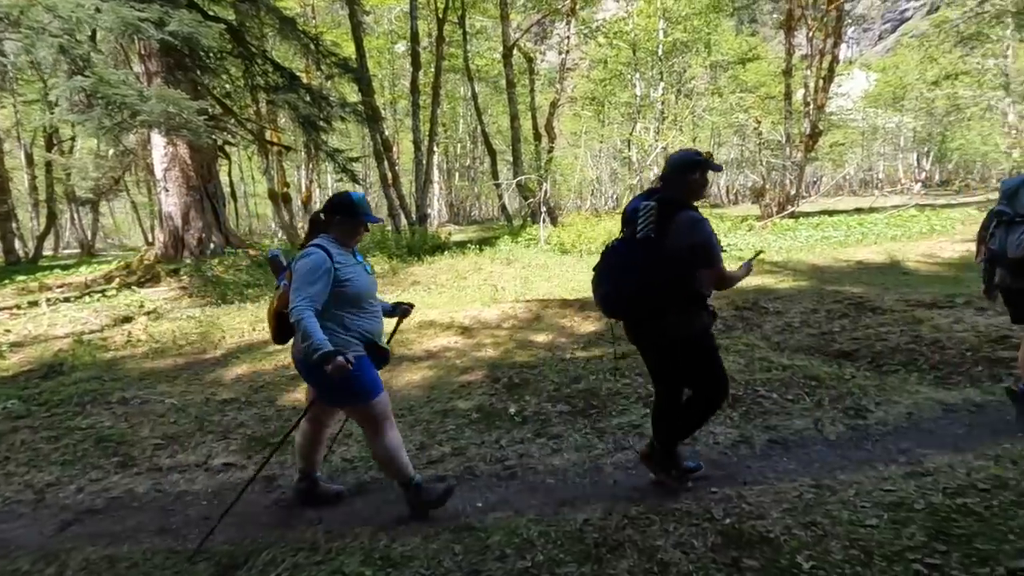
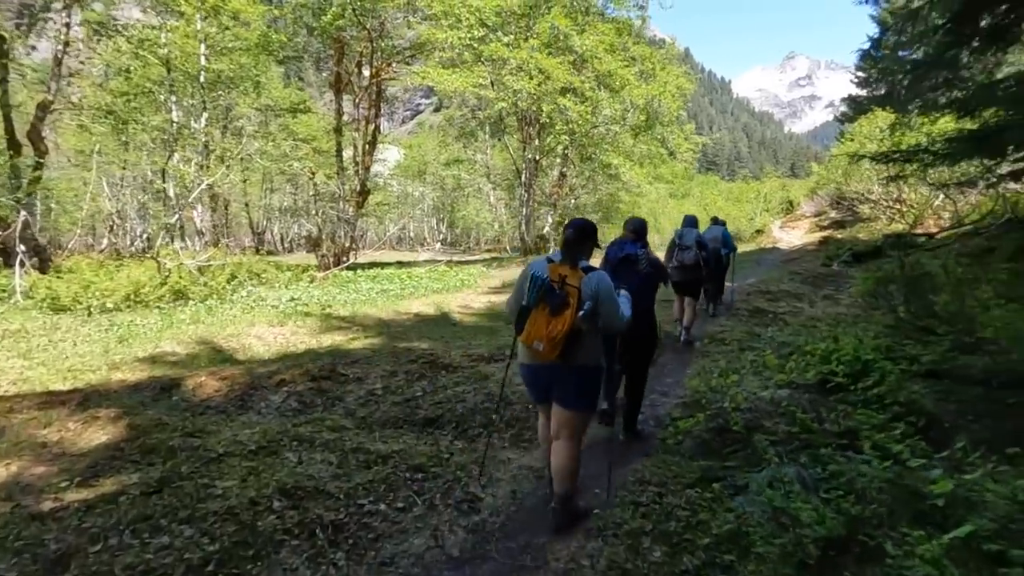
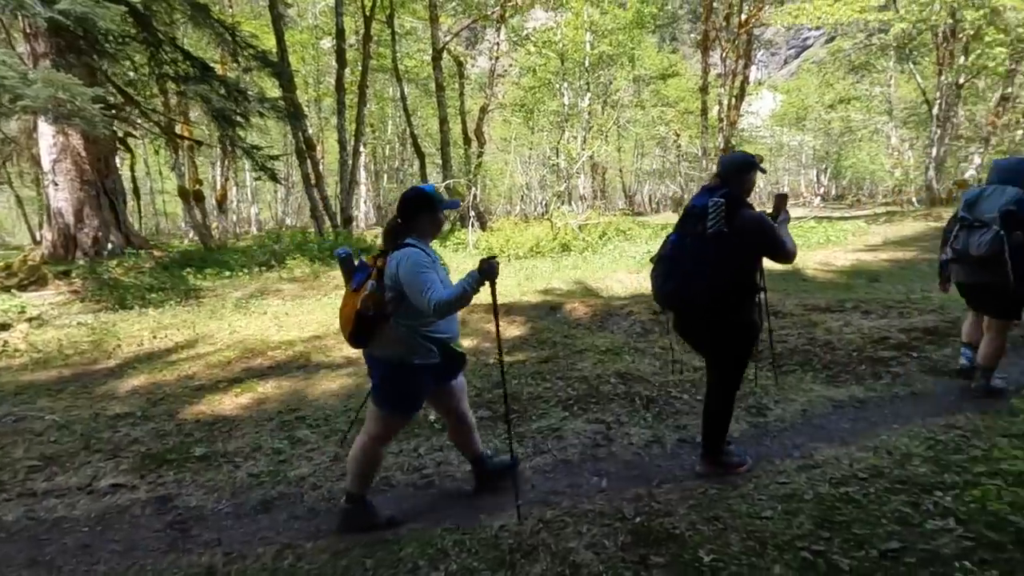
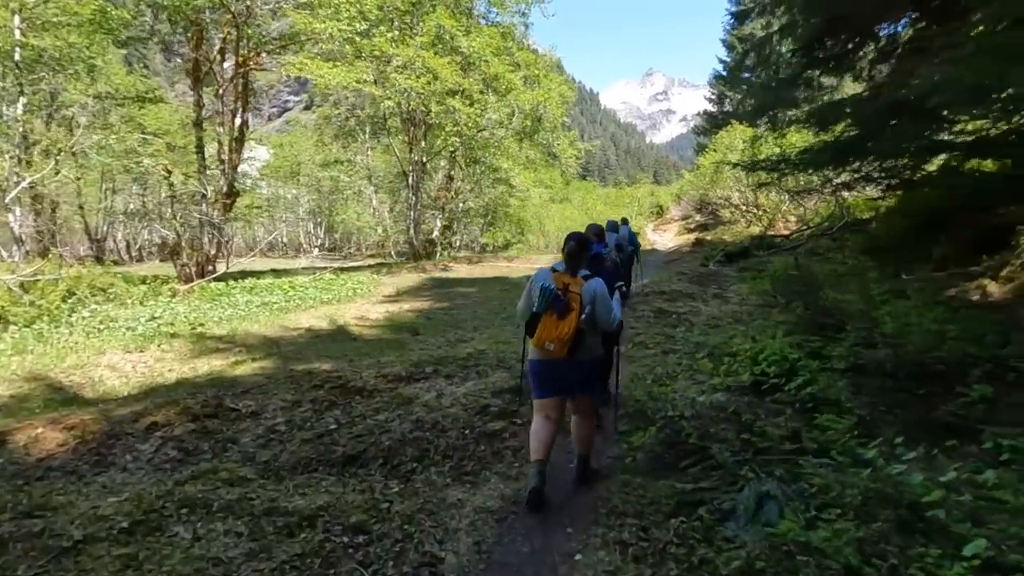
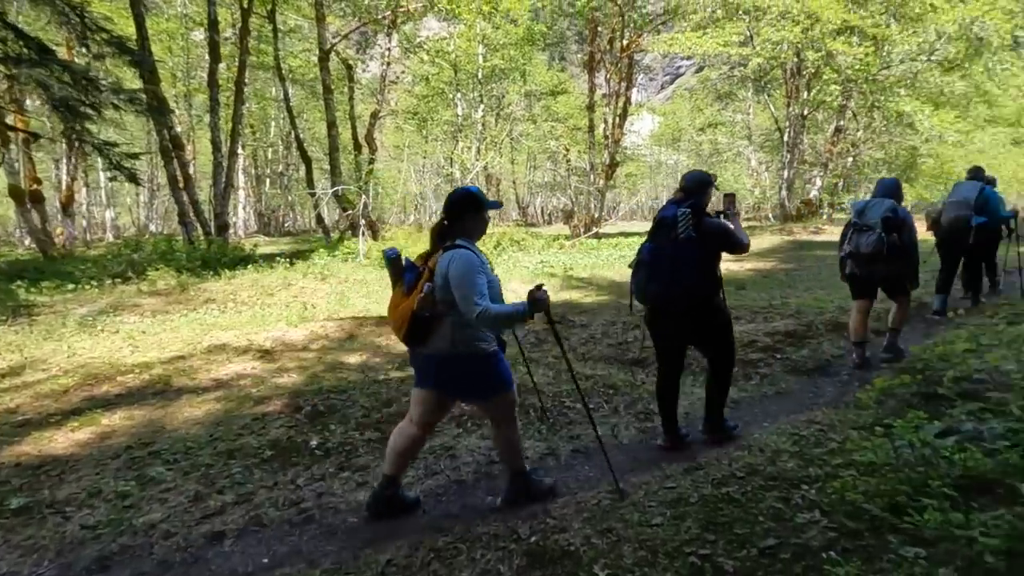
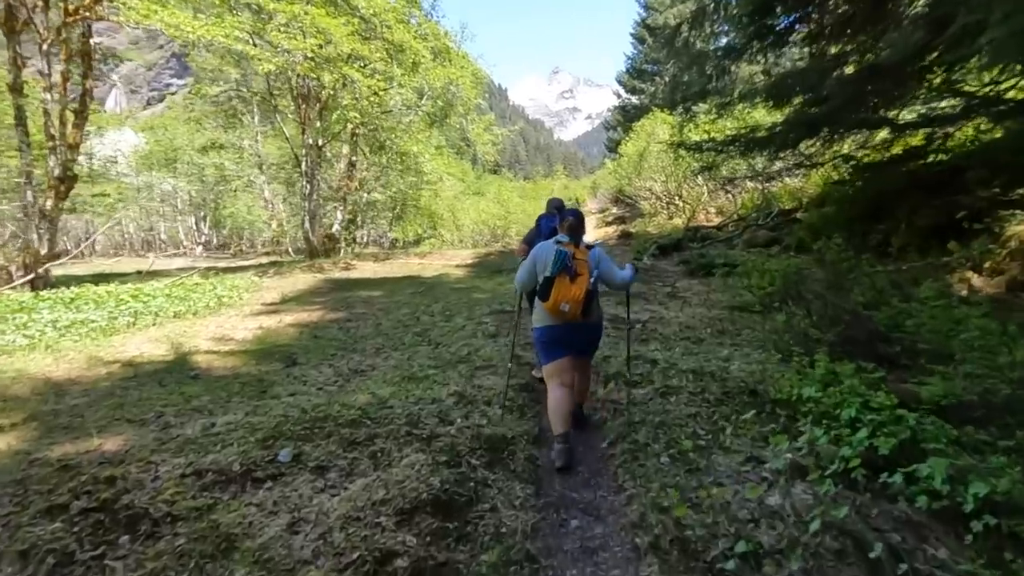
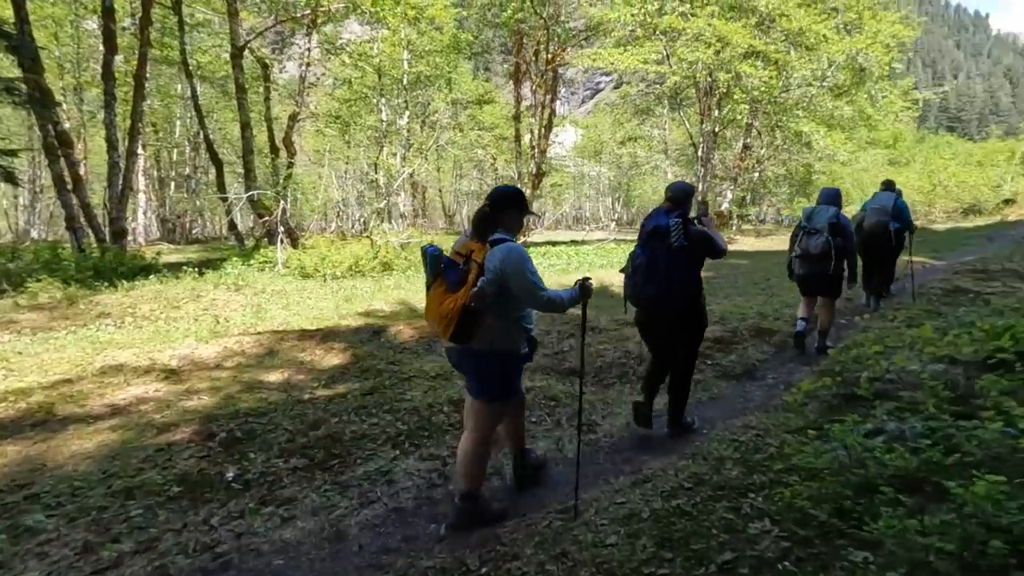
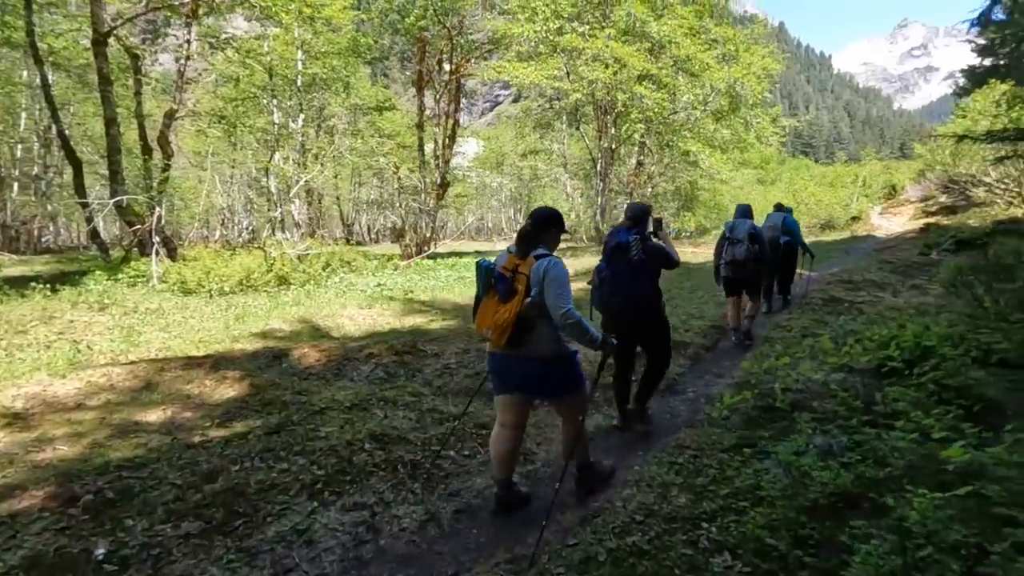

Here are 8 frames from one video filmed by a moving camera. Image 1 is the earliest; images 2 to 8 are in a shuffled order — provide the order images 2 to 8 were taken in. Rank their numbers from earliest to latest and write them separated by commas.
3, 5, 7, 8, 2, 4, 6
